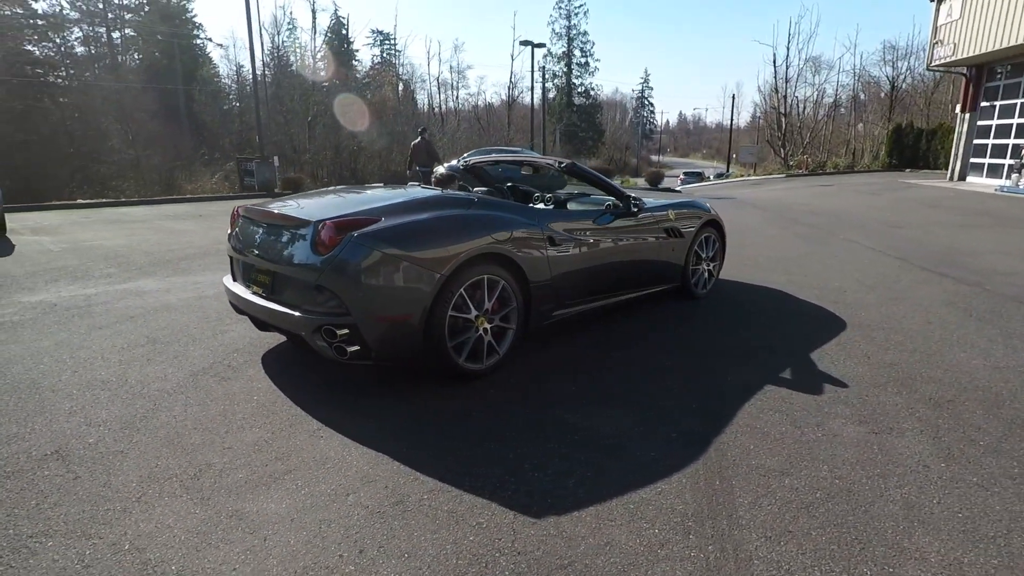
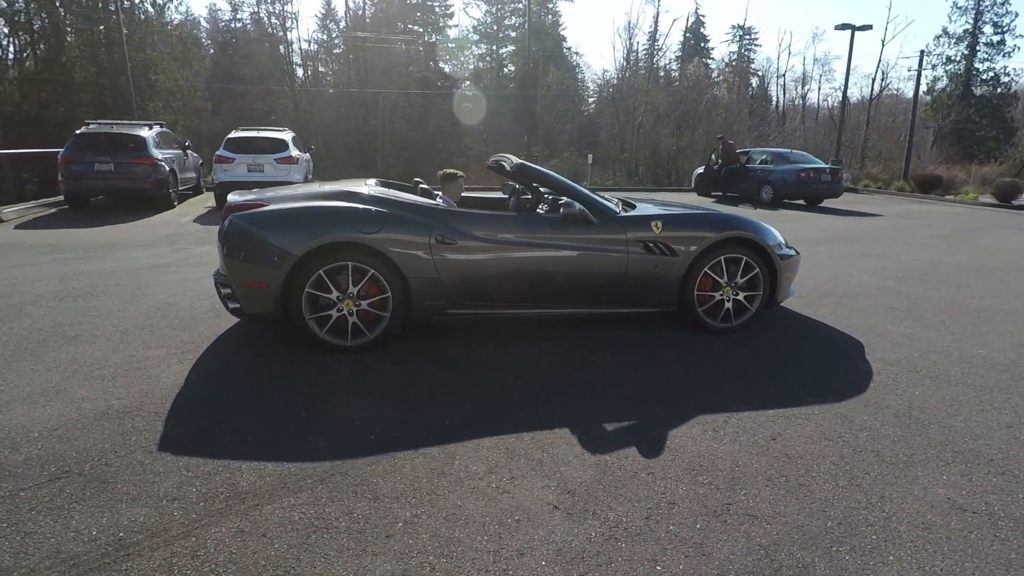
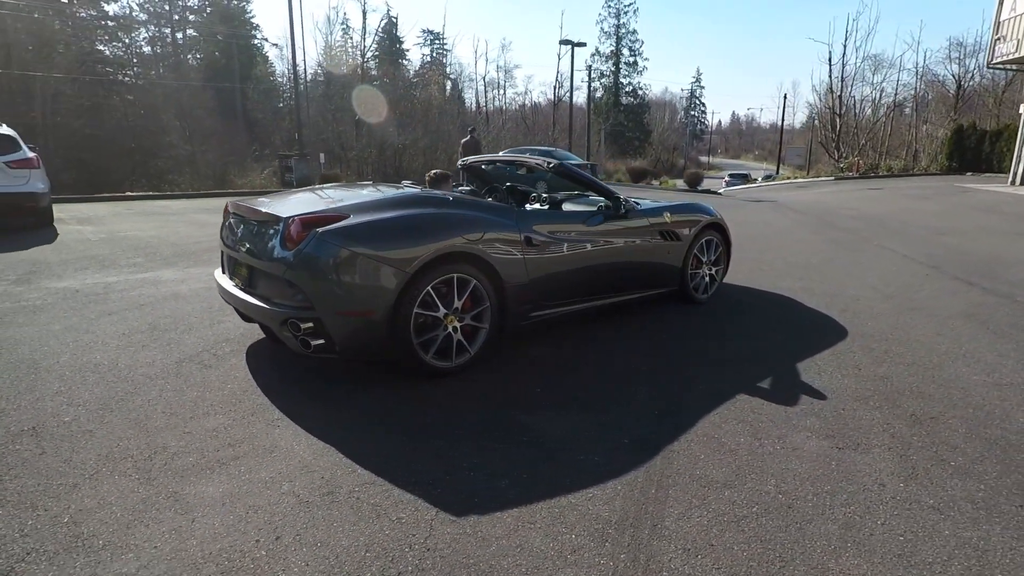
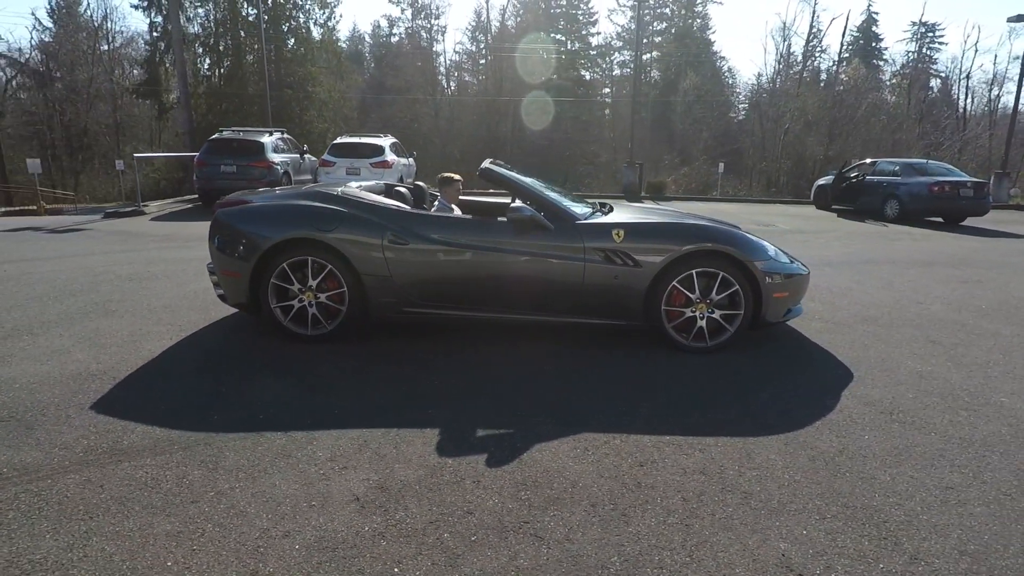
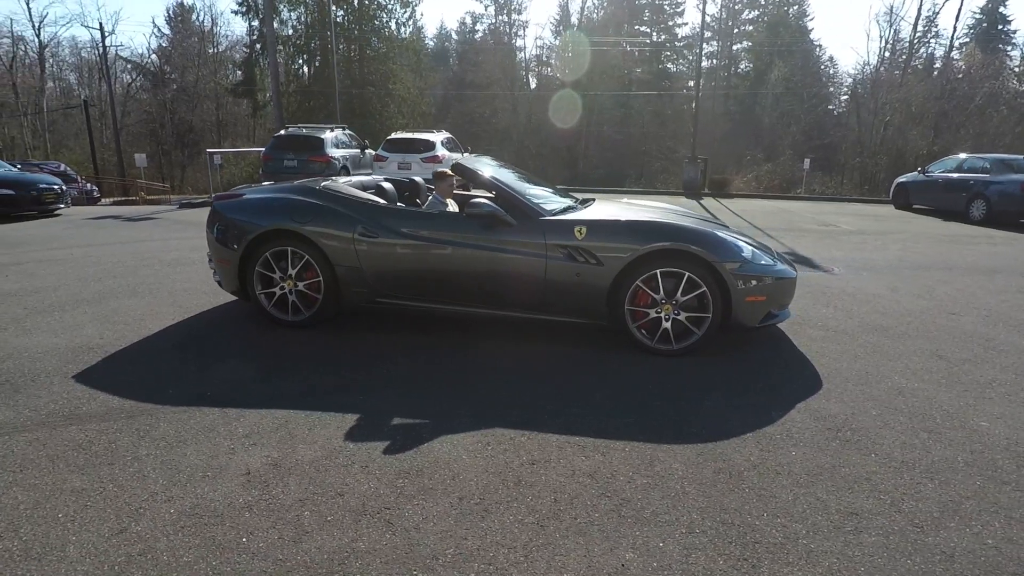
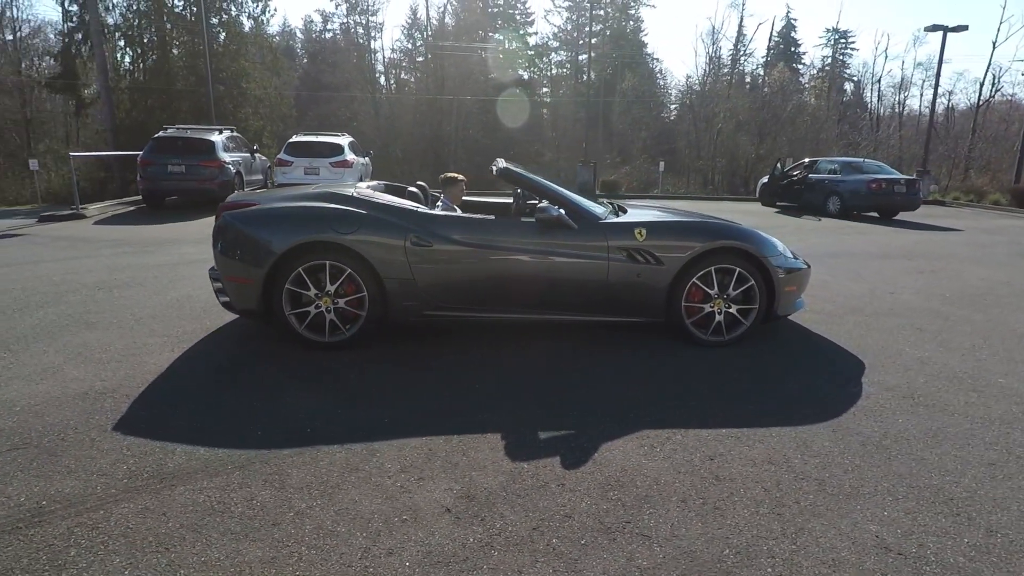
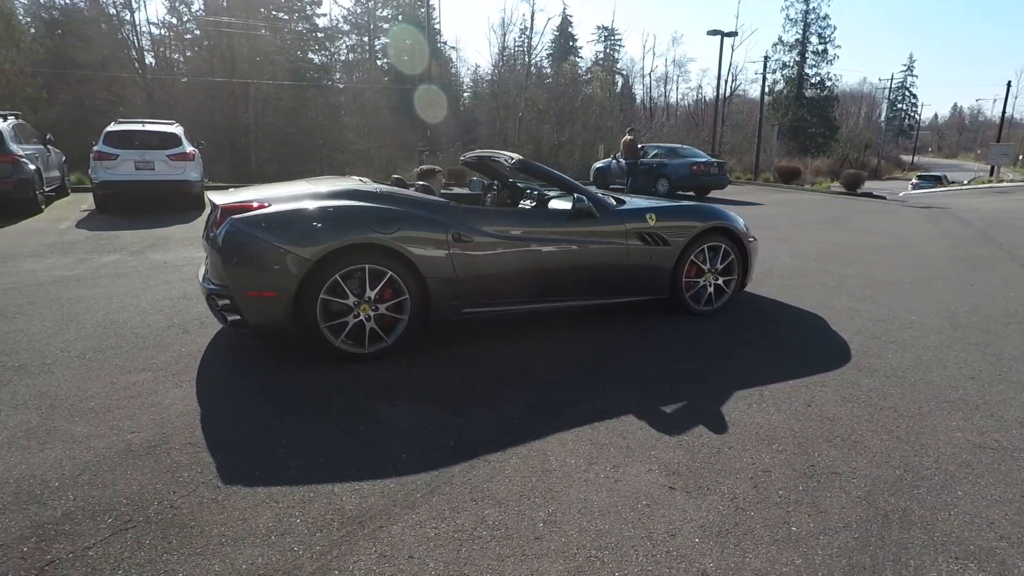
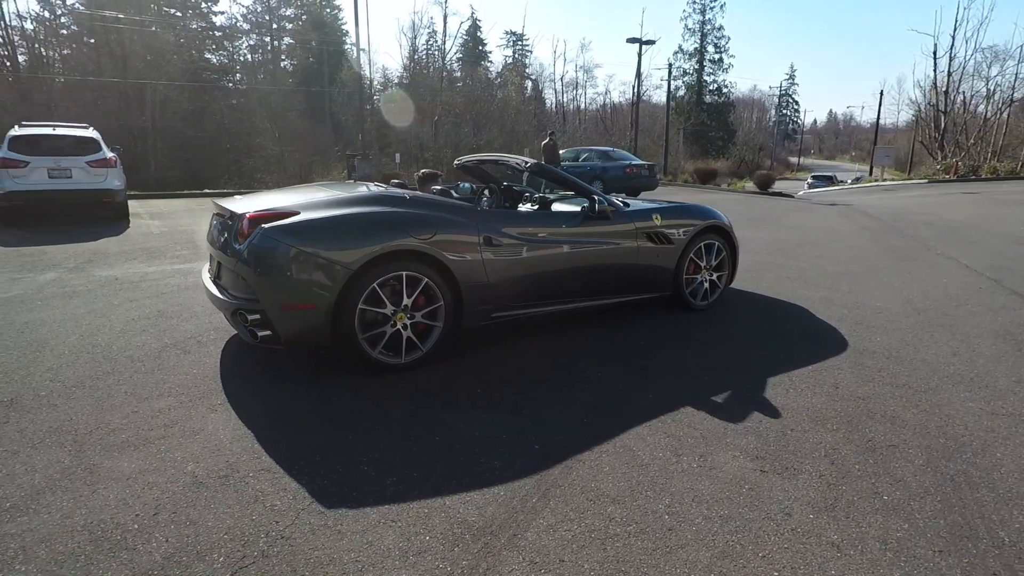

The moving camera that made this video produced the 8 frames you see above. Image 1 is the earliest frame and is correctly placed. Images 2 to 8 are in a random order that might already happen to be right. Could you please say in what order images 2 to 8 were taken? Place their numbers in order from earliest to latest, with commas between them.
3, 8, 7, 2, 6, 4, 5
